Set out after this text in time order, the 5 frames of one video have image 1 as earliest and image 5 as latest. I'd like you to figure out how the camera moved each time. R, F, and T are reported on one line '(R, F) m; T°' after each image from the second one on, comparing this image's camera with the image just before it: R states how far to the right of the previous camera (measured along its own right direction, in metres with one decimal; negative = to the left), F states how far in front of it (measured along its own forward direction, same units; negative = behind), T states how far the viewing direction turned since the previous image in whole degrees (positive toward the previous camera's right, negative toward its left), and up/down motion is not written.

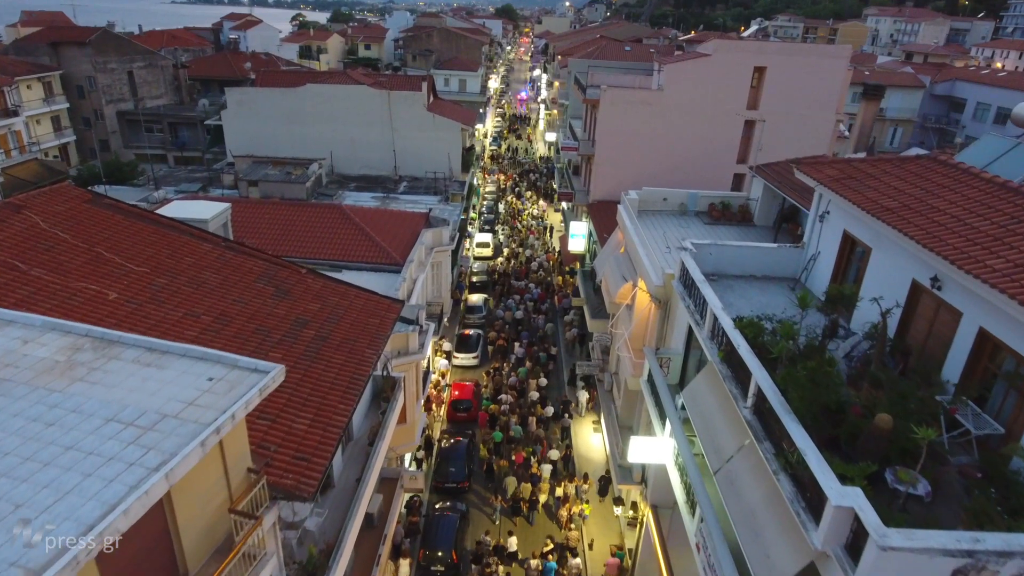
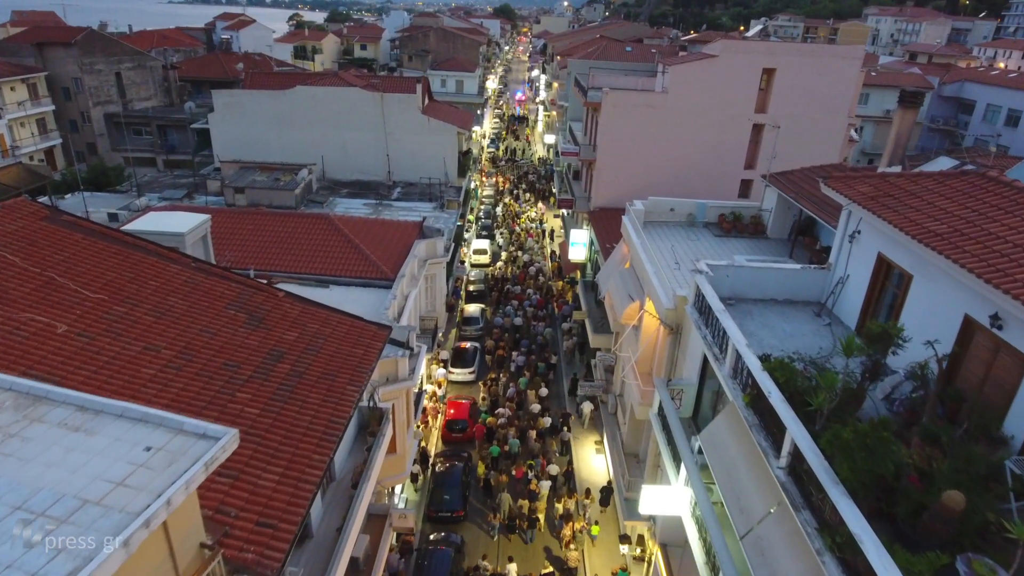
(0.0, +1.0) m; 0°
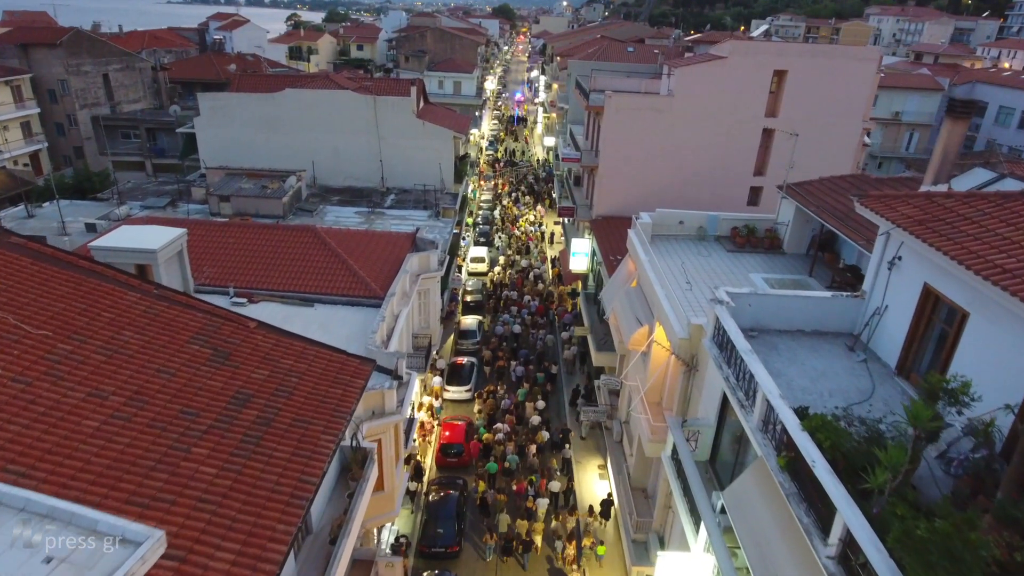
(0.0, +1.1) m; 0°
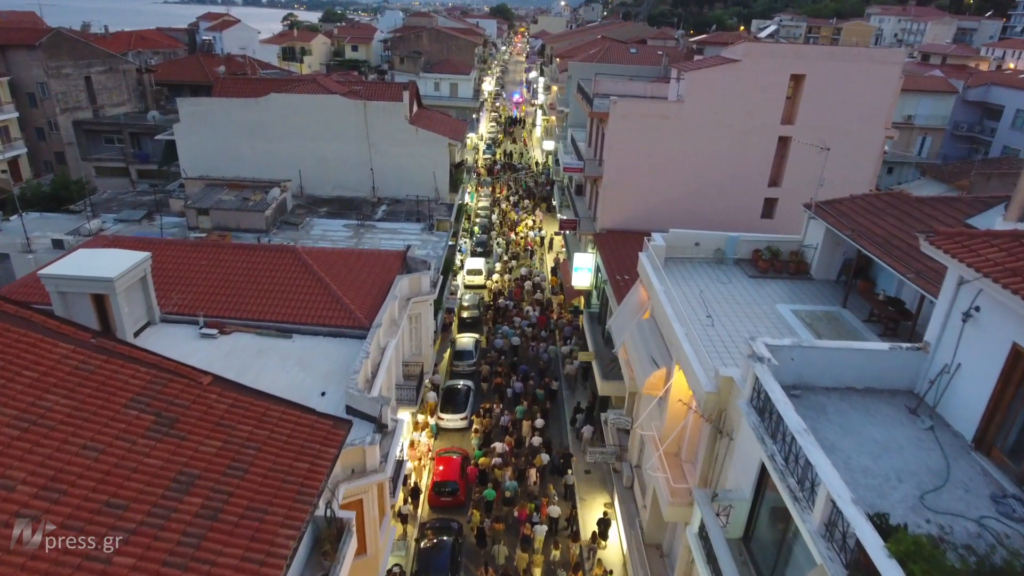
(0.0, +1.4) m; 0°
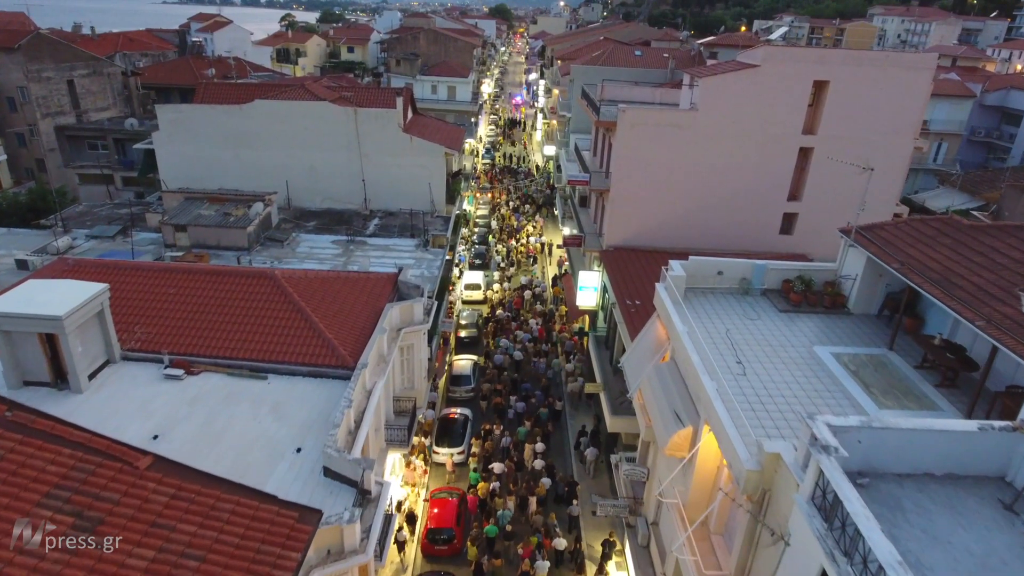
(0.0, +1.5) m; 0°
